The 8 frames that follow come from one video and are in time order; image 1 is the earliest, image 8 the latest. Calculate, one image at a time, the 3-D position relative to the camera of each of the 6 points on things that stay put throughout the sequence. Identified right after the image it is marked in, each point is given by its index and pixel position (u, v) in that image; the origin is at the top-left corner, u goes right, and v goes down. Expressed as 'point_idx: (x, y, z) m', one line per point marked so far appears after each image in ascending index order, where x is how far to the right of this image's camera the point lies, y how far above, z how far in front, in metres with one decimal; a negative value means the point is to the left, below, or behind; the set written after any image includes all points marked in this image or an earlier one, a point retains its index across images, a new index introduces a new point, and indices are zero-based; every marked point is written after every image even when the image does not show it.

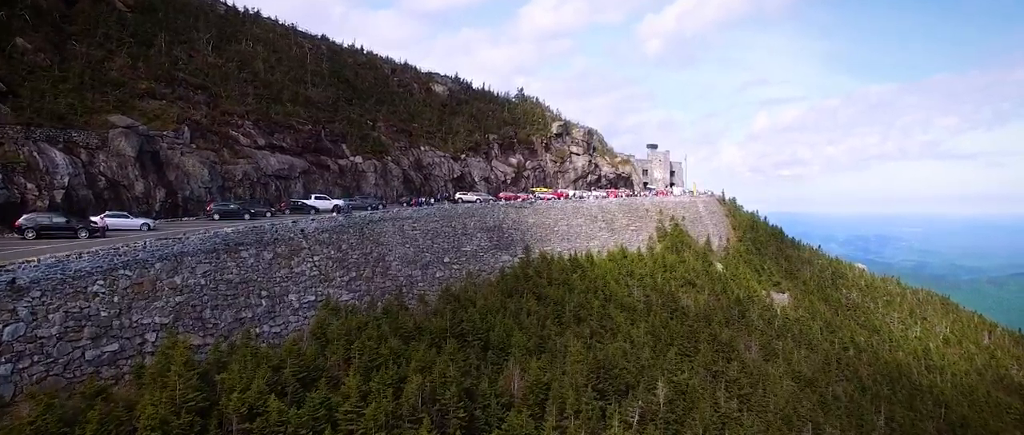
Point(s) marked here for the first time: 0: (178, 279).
0: (-7.8, -1.5, +15.5) m
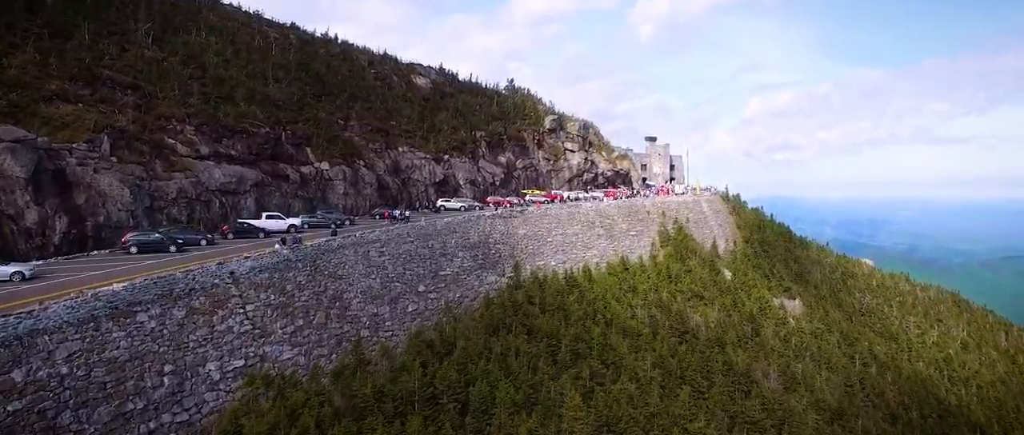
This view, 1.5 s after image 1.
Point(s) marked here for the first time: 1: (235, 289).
0: (-8.2, -2.6, +11.1) m
1: (-7.2, -1.8, +17.3) m
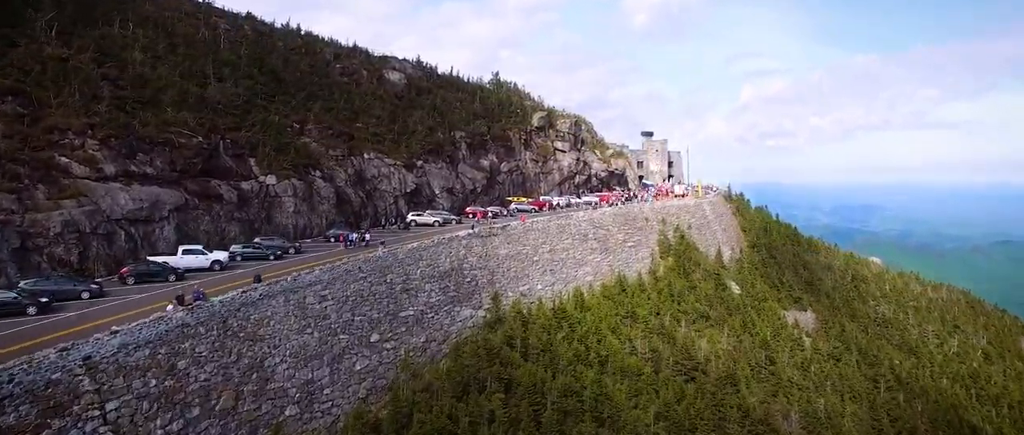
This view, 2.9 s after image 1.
0: (-8.9, -3.9, +6.3) m
1: (-7.9, -3.0, +12.5) m
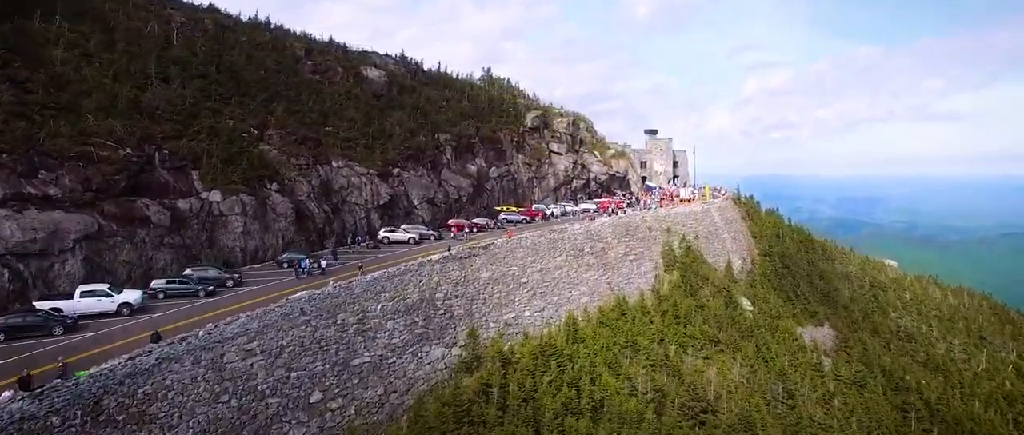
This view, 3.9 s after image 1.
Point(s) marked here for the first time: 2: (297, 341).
0: (-9.8, -5.0, +2.6) m
1: (-8.8, -4.0, +8.8) m
2: (-5.8, -3.3, +17.9) m
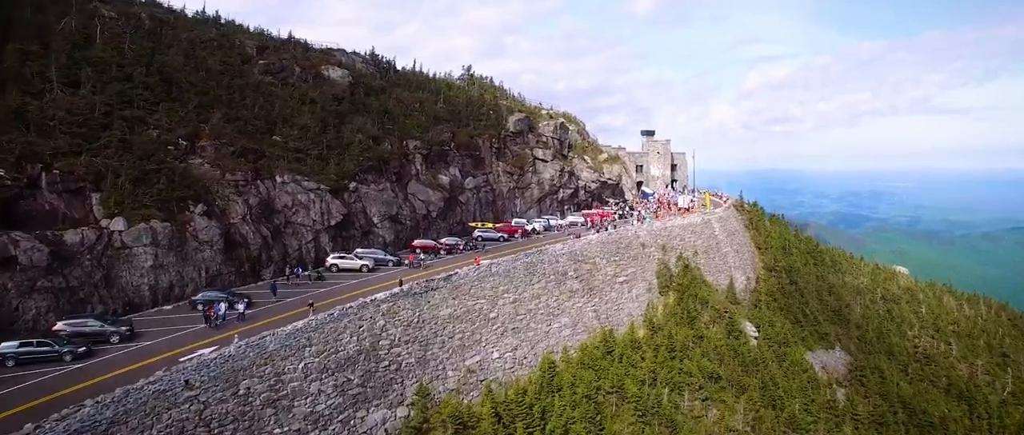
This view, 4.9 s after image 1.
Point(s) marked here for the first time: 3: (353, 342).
0: (-11.1, -6.1, -1.4) m
1: (-10.1, -5.1, +4.8) m
2: (-7.1, -4.3, +13.8) m
3: (-4.7, -3.6, +19.6) m
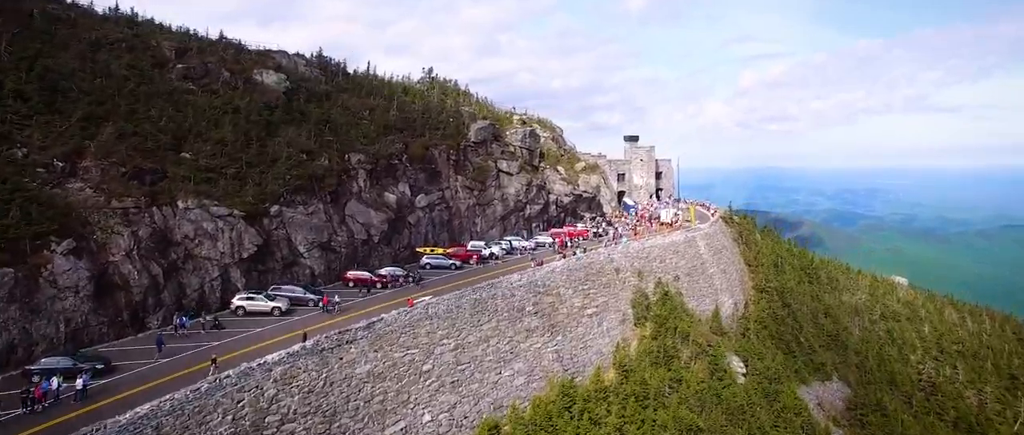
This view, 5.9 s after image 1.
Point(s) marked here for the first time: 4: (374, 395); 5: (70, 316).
0: (-13.0, -7.3, -5.5) m
1: (-12.0, -6.3, +0.6) m
2: (-9.0, -5.5, +9.7) m
3: (-6.7, -4.7, +15.5) m
4: (-4.0, -5.1, +19.4) m
5: (-12.4, -2.7, +18.9) m
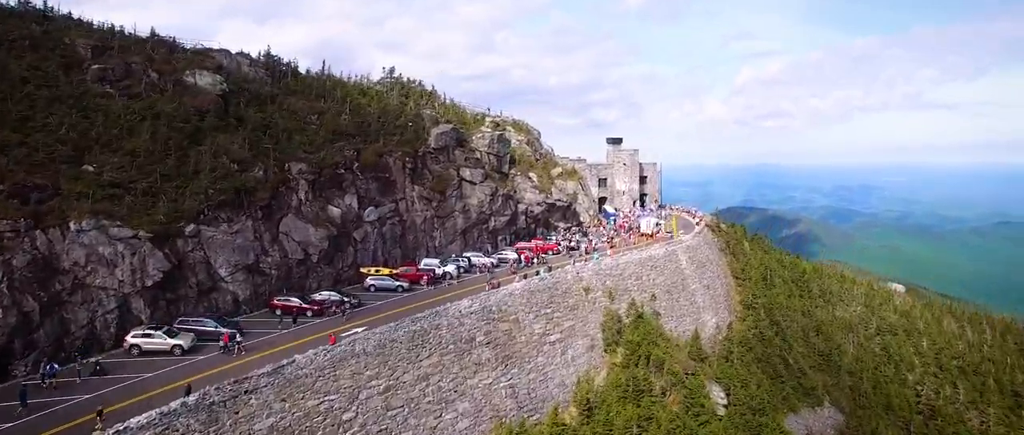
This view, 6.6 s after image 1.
0: (-14.7, -8.1, -8.5) m
1: (-13.7, -7.1, -2.4) m
2: (-10.8, -6.2, +6.8) m
3: (-8.5, -5.4, +12.6) m
4: (-5.8, -5.8, +16.4) m
5: (-14.3, -3.5, +15.9) m
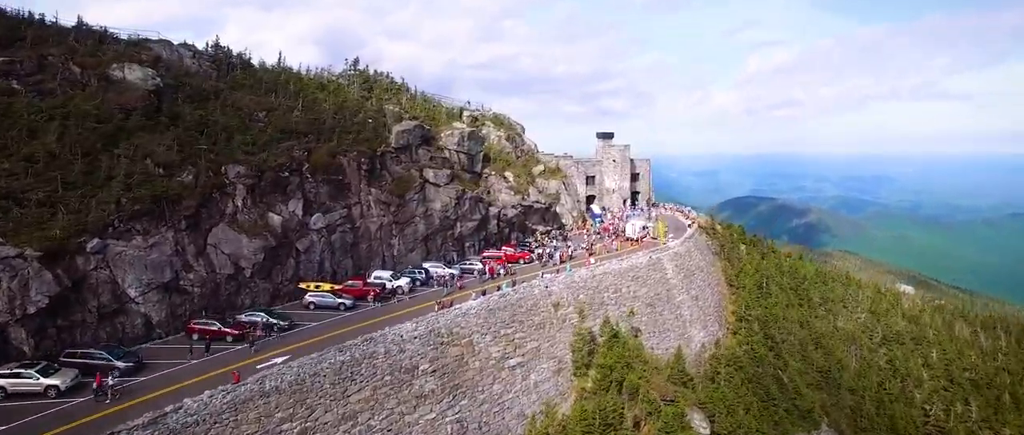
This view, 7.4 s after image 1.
0: (-16.9, -9.0, -11.0) m
1: (-15.8, -7.8, -4.9) m
2: (-12.7, -6.9, +4.1) m
3: (-10.3, -6.0, +9.9) m
4: (-7.6, -6.3, +13.7) m
5: (-16.0, -4.0, +13.3) m
